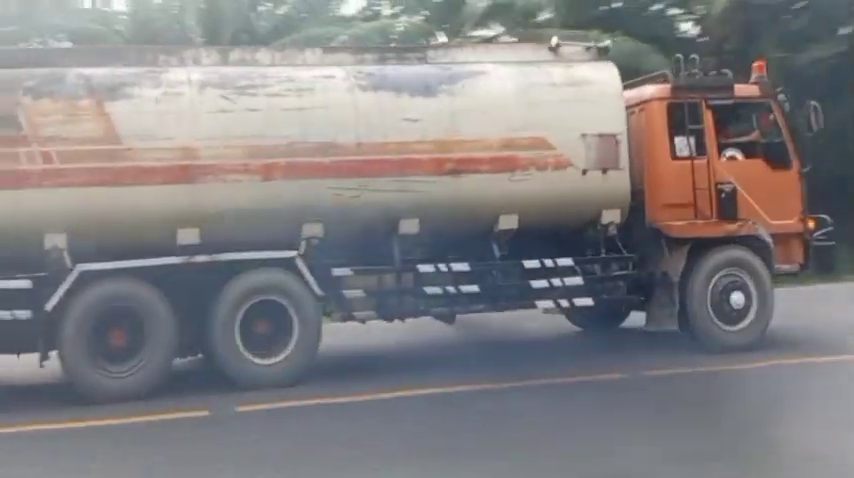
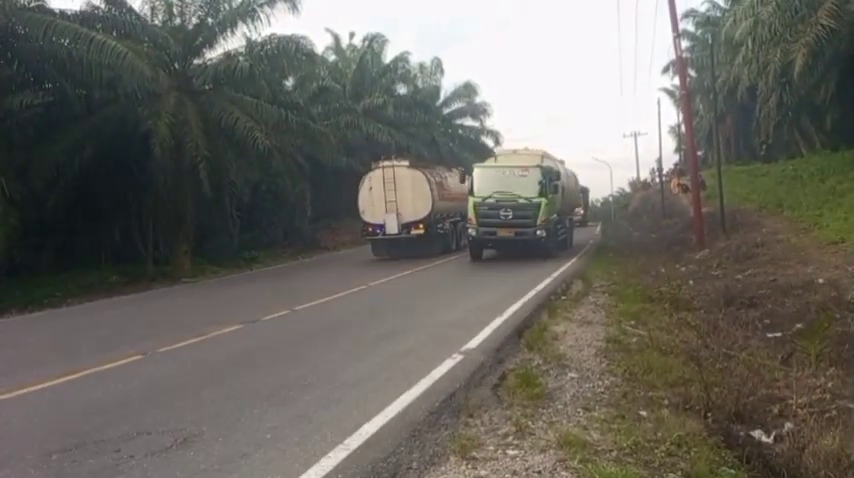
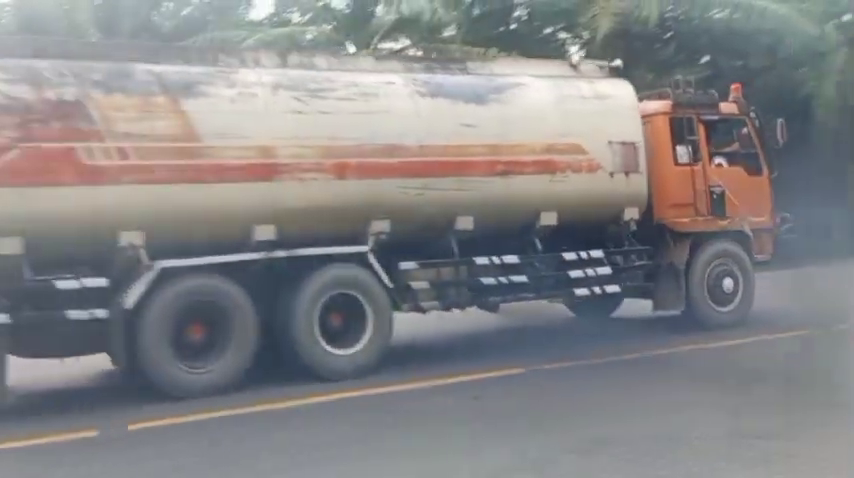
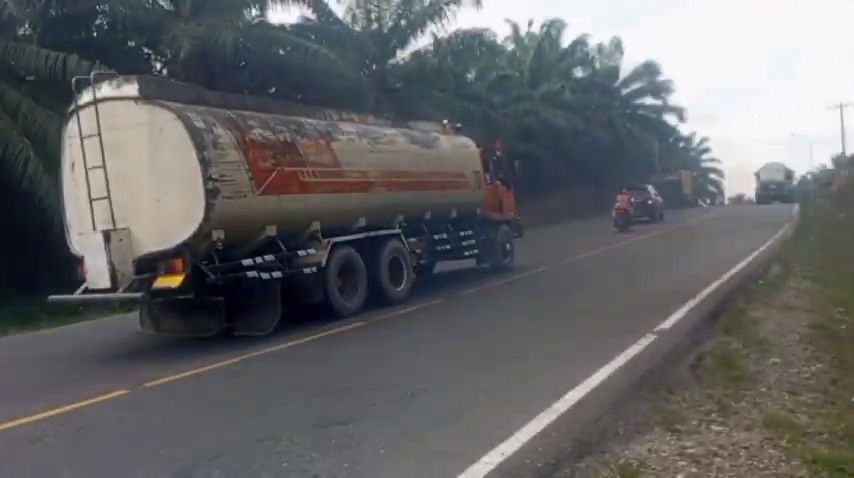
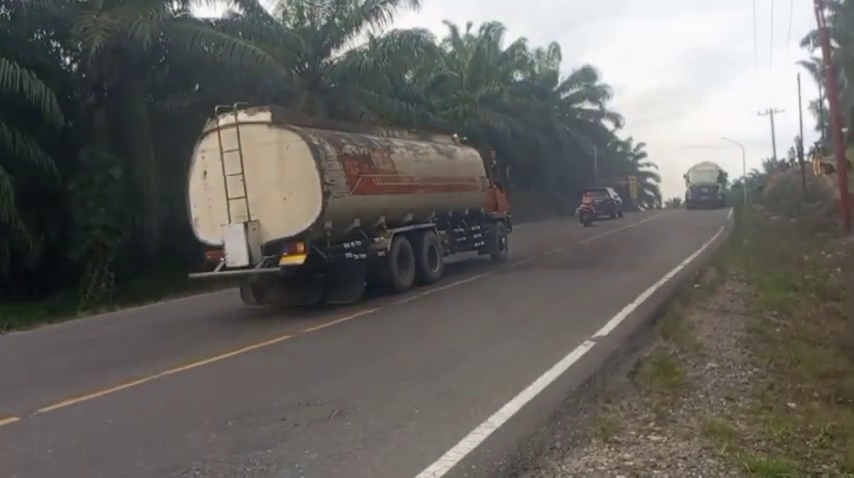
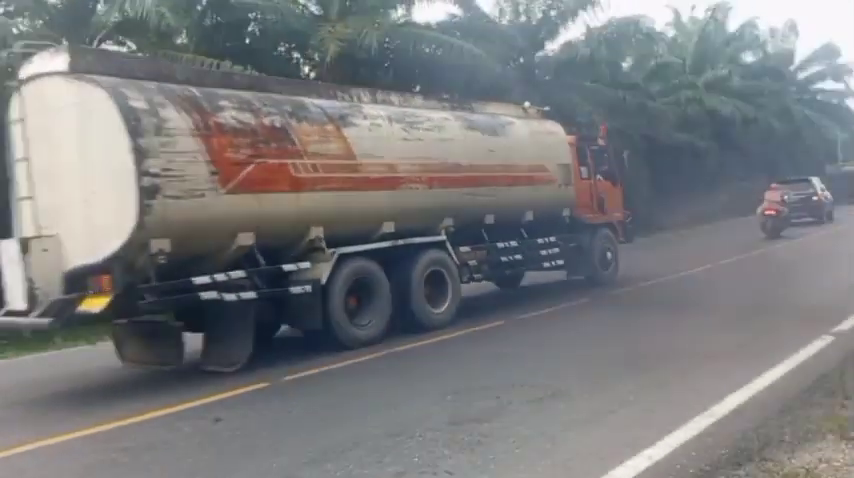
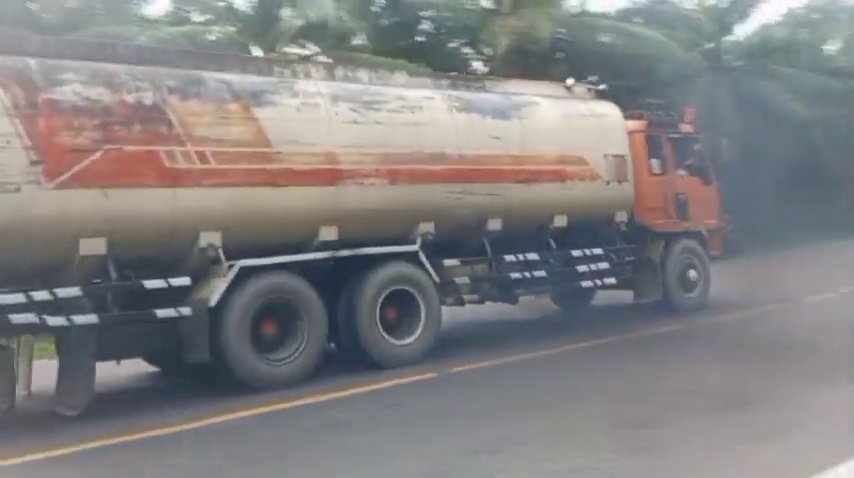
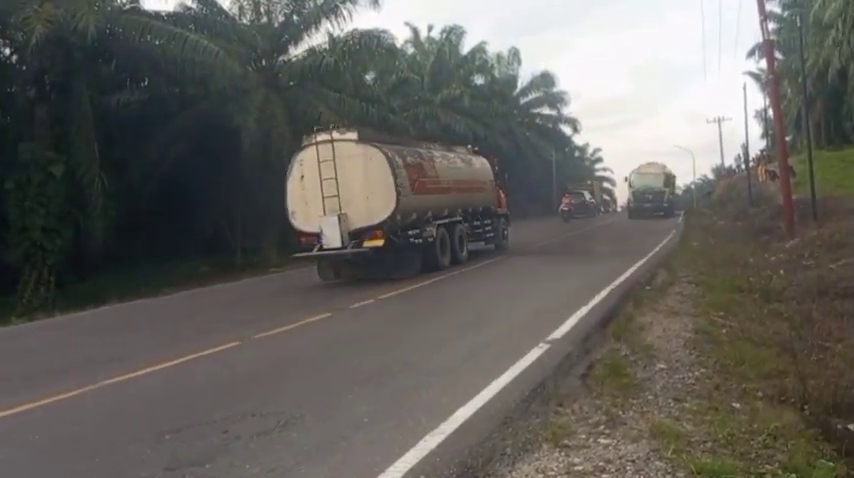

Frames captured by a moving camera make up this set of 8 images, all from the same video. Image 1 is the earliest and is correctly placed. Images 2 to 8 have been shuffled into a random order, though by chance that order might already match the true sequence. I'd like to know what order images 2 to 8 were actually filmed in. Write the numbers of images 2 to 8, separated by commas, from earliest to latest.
3, 7, 6, 4, 5, 8, 2
